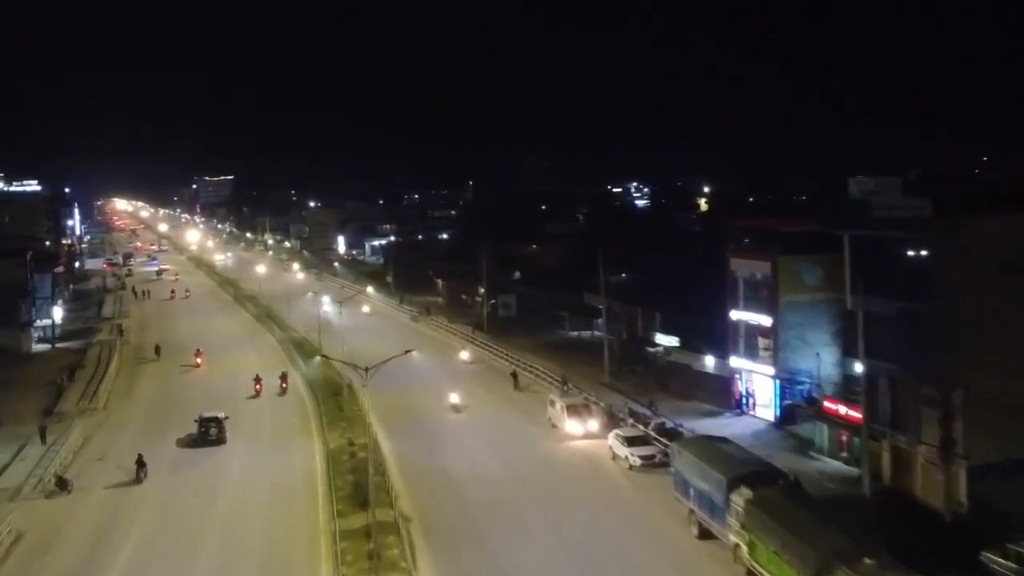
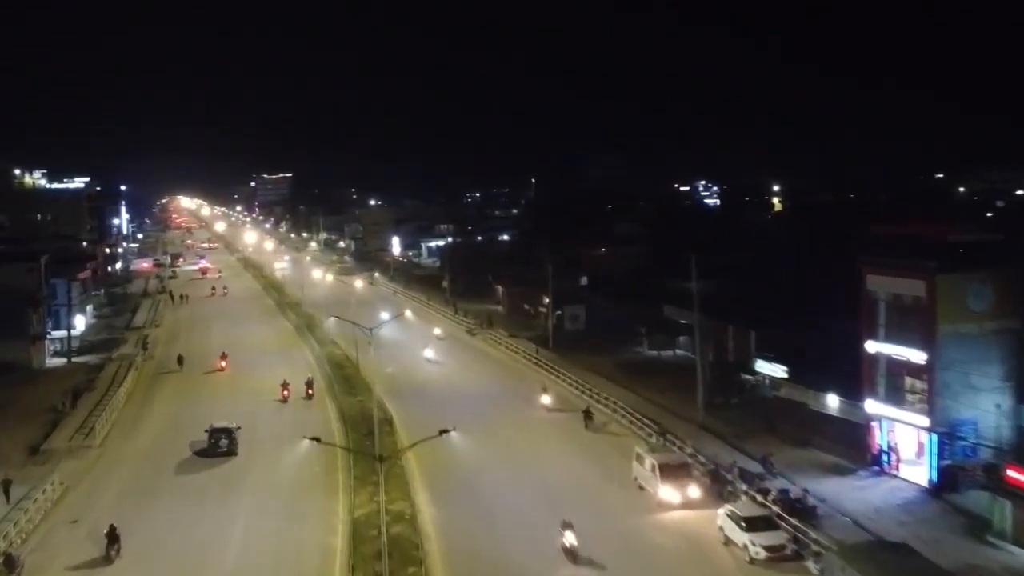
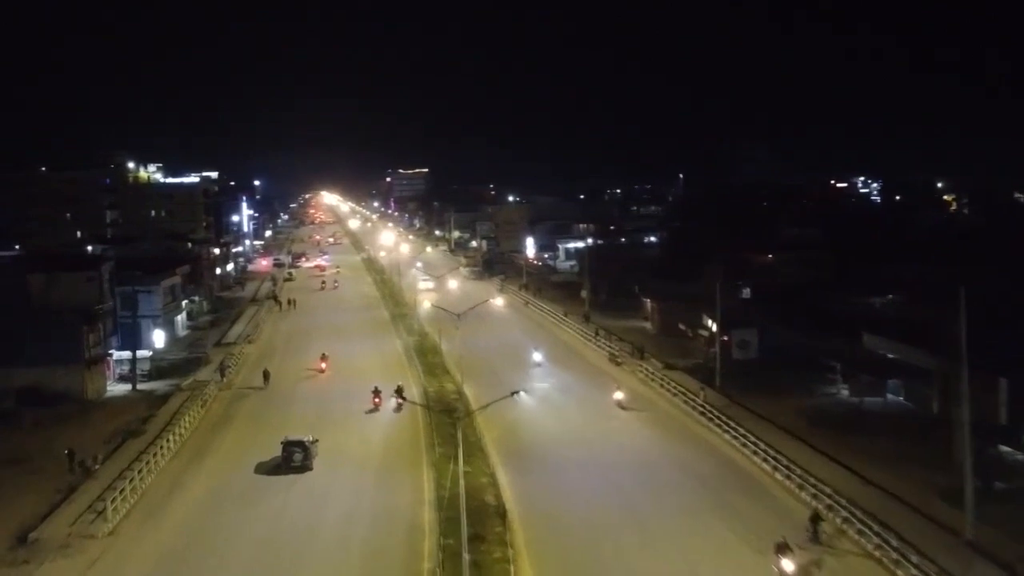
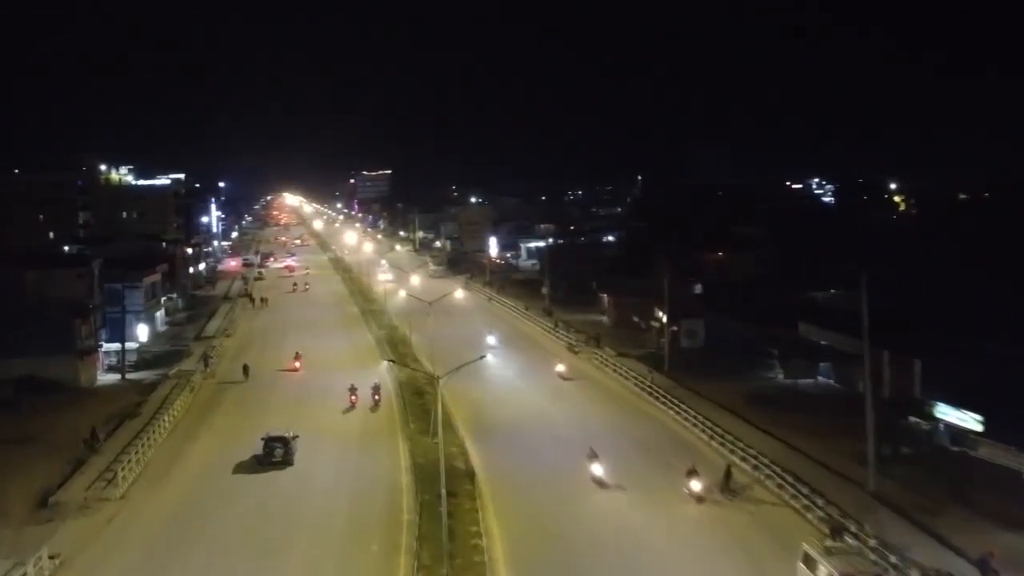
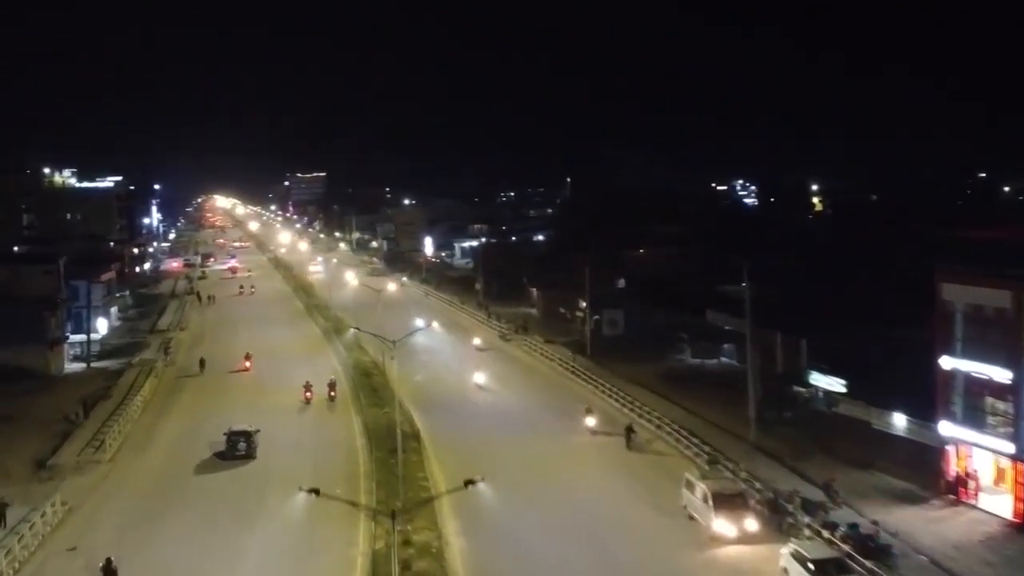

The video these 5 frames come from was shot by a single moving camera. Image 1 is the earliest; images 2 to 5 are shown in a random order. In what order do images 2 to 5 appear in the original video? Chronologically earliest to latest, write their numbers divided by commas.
2, 5, 4, 3
